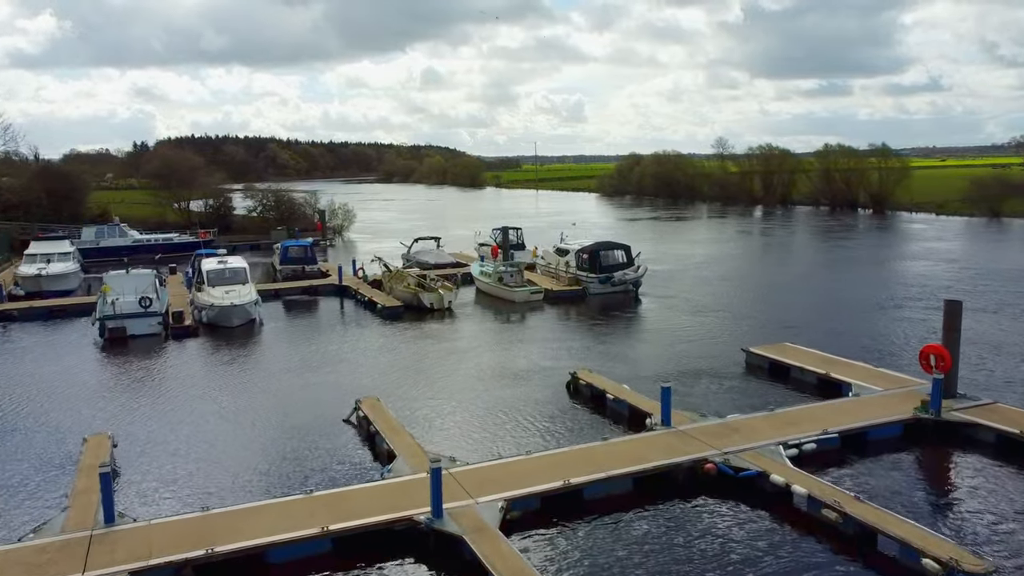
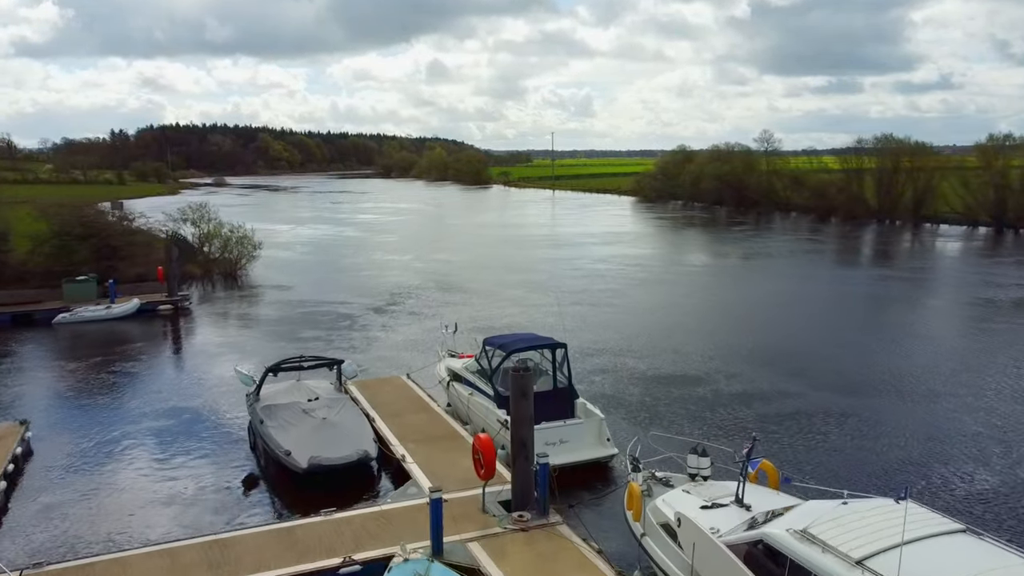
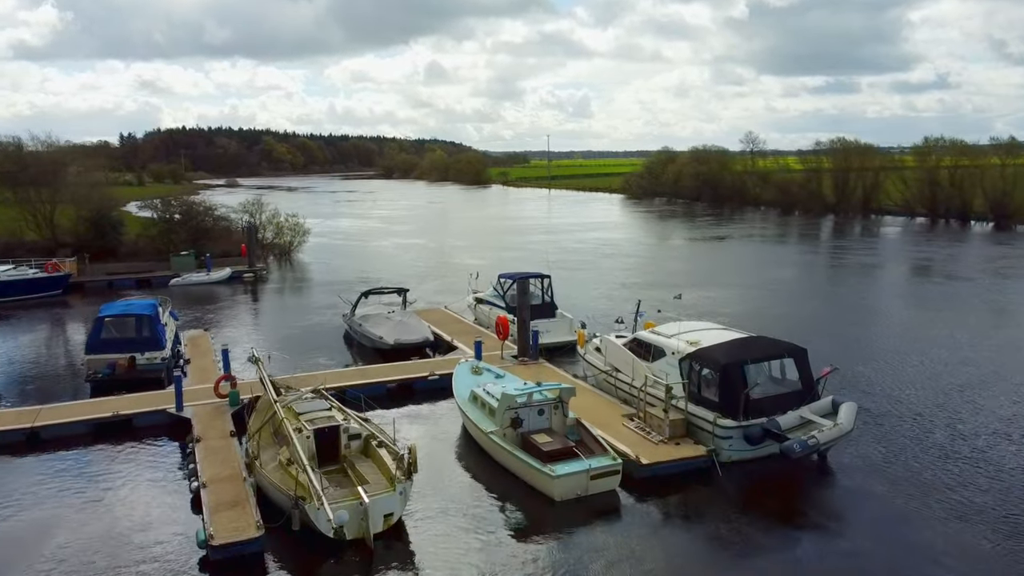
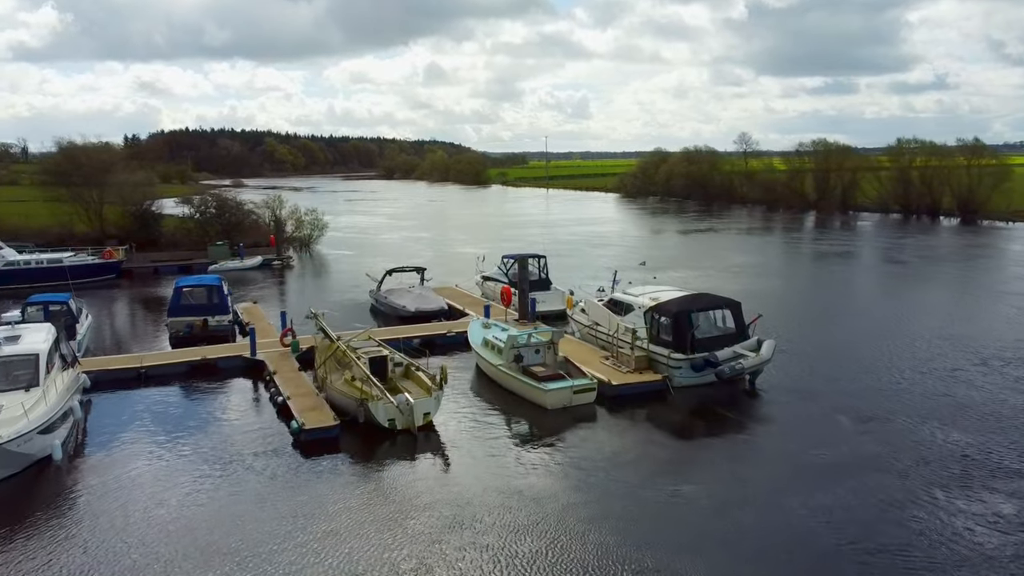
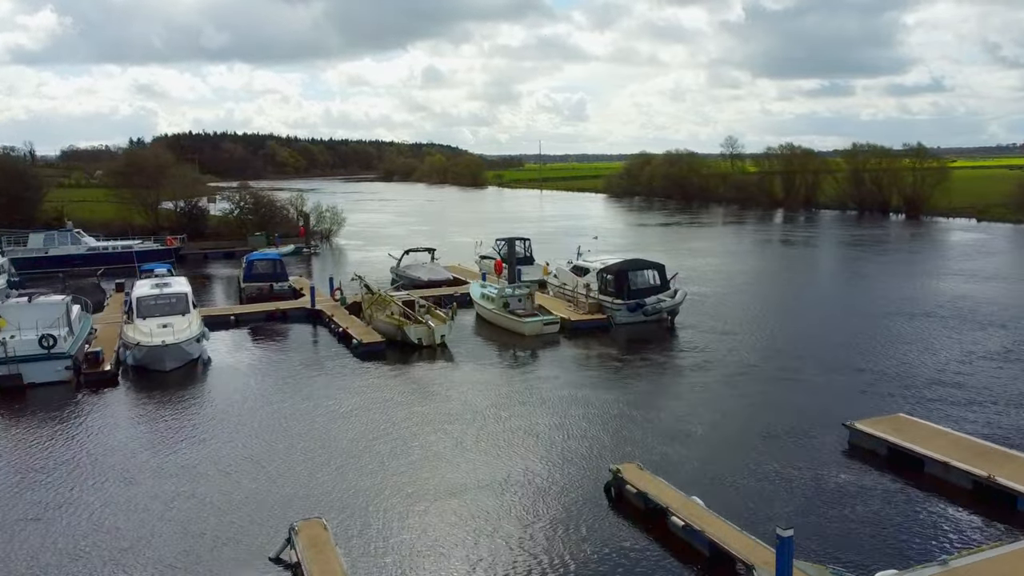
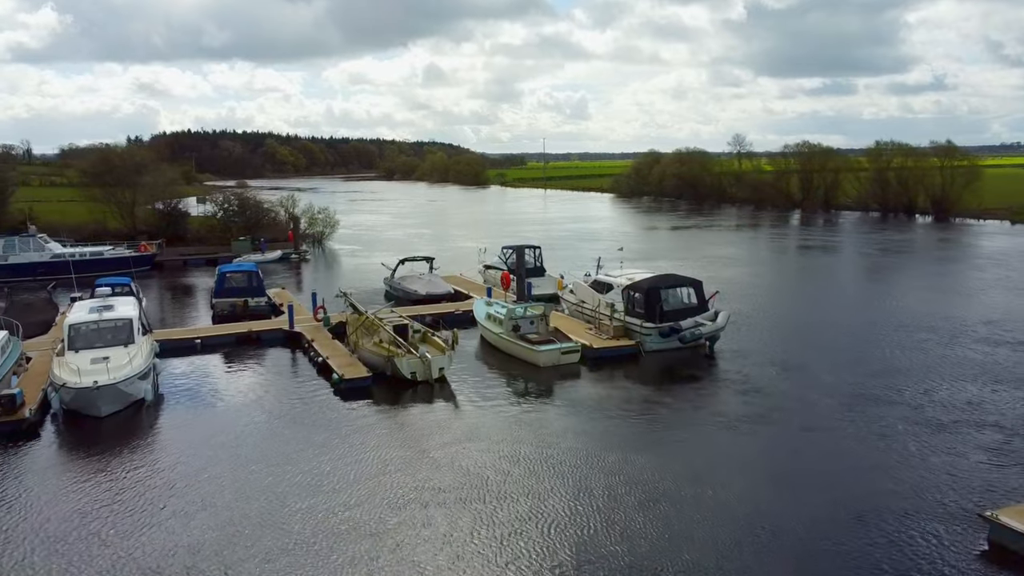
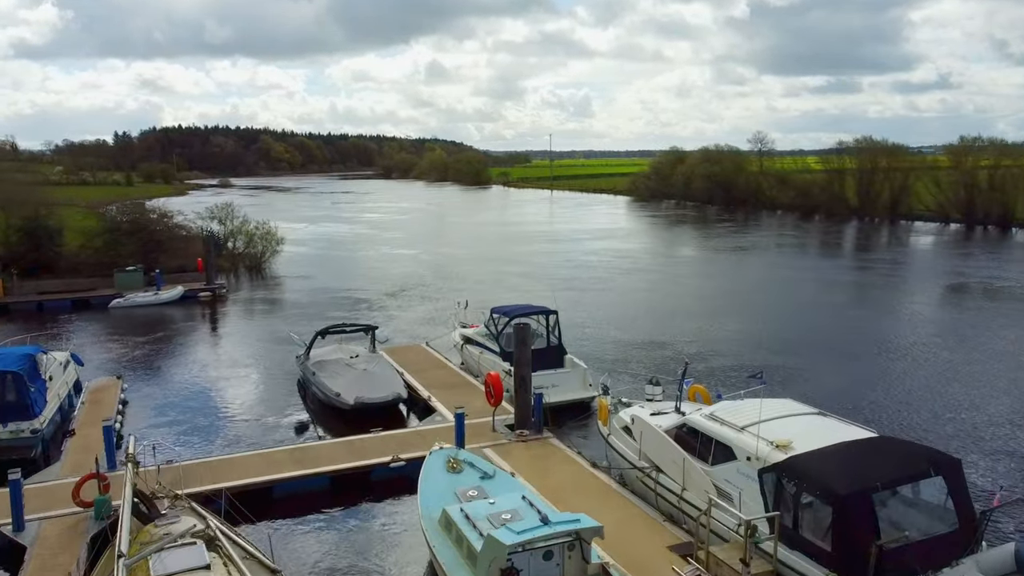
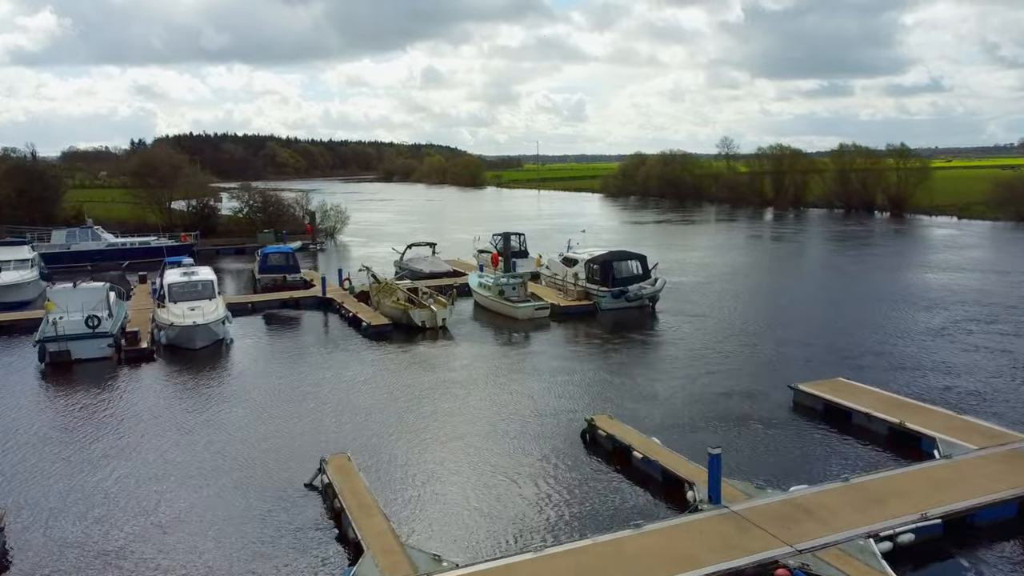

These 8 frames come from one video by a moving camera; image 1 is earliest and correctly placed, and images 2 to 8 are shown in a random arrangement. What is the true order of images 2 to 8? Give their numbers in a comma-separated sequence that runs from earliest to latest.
8, 5, 6, 4, 3, 7, 2
